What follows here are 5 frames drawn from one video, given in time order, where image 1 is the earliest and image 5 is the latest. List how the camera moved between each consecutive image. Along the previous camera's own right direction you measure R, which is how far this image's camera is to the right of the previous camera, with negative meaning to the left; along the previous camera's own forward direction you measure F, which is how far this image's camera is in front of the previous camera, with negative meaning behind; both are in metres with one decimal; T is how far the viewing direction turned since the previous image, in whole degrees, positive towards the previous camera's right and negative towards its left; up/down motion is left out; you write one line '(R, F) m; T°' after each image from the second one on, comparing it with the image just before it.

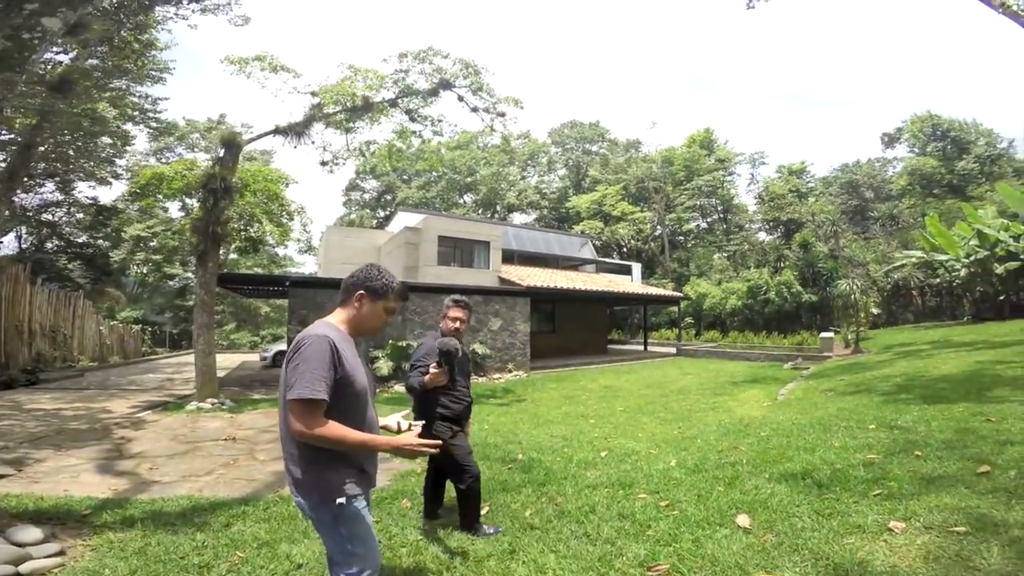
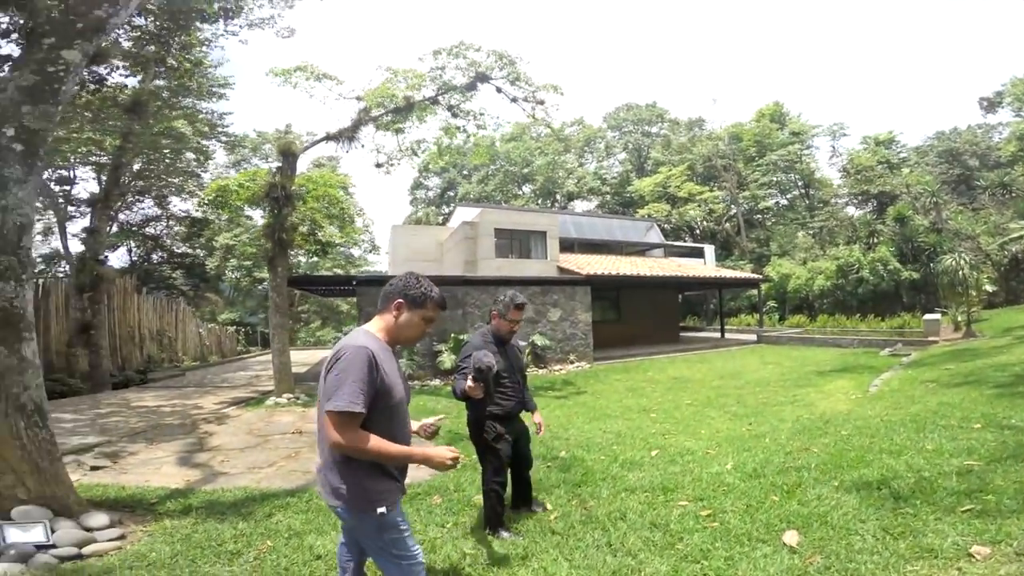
(+0.6, +0.1) m; -8°
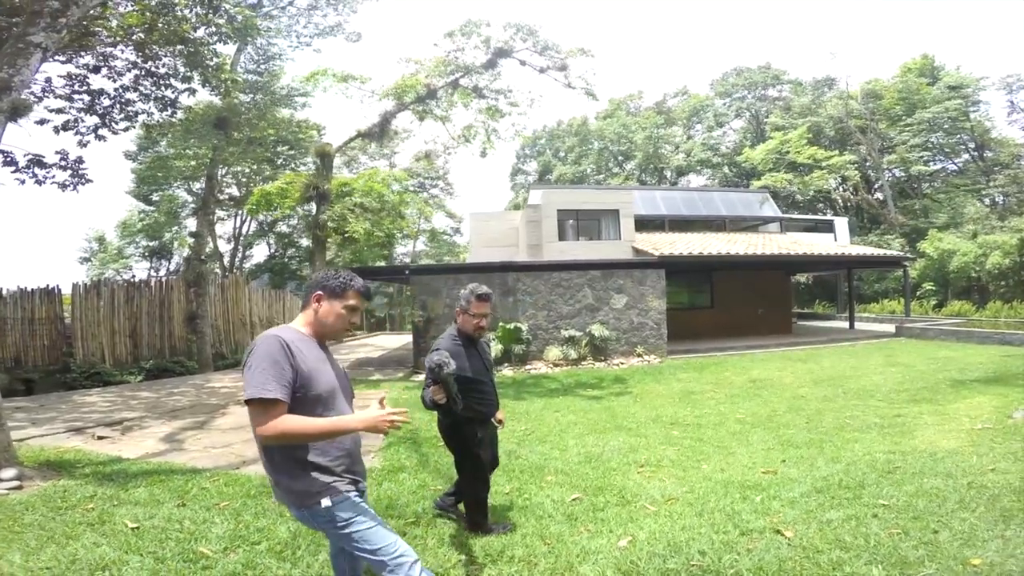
(+2.1, +0.9) m; -15°
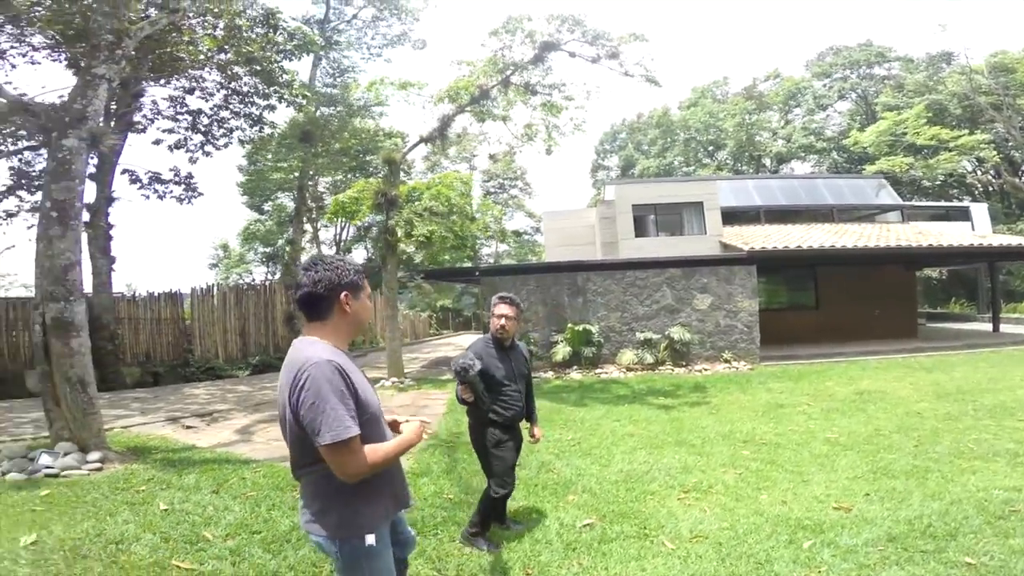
(+0.8, +0.5) m; -10°
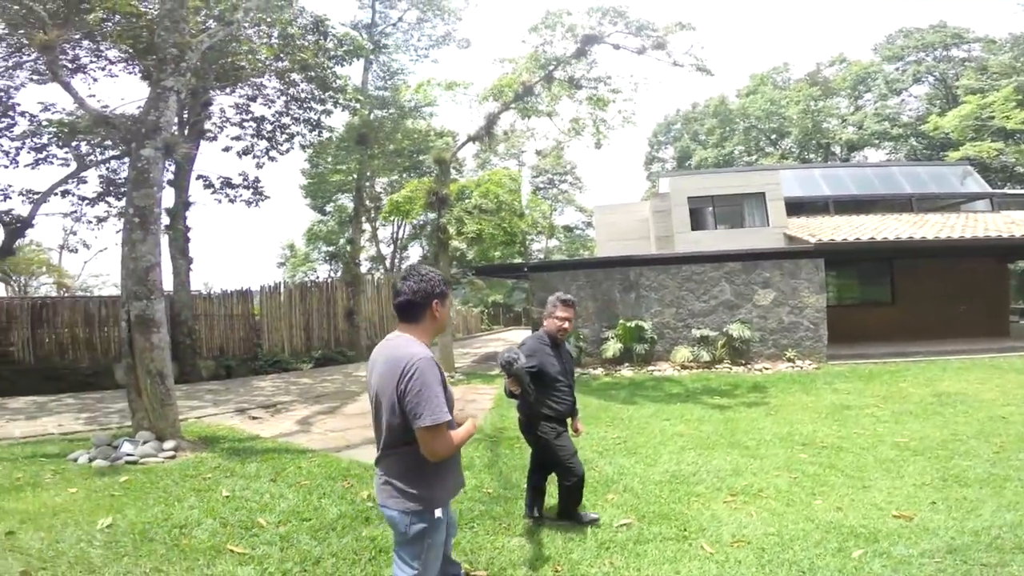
(+0.2, 0.0) m; -6°
